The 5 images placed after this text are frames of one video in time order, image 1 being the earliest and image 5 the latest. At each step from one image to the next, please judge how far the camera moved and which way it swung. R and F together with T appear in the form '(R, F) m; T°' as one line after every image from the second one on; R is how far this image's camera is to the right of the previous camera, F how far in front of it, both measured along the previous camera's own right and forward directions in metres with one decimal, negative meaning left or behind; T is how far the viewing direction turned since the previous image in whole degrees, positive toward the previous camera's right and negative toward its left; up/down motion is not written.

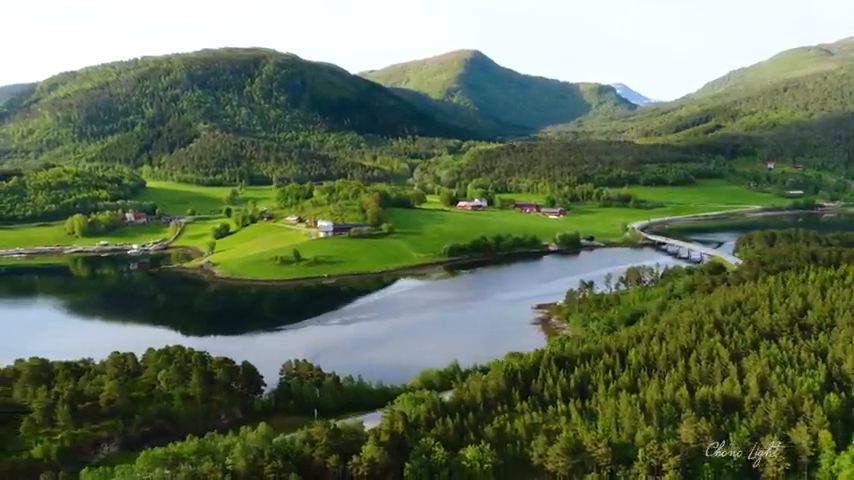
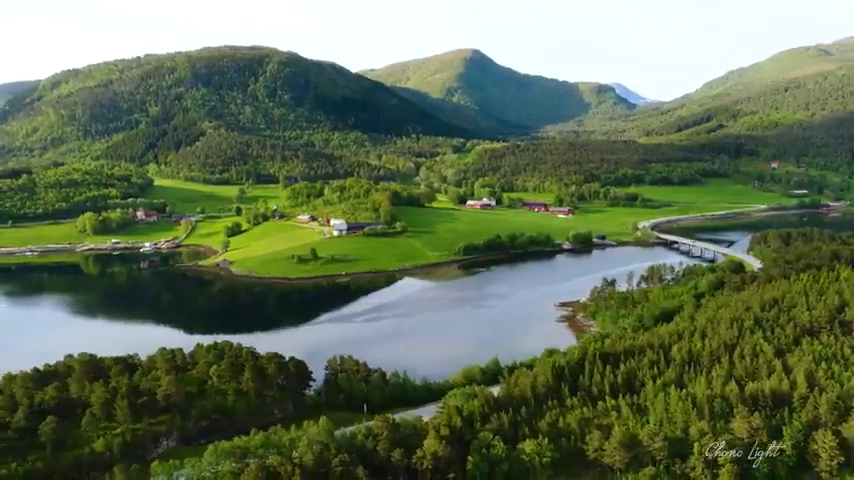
(-1.8, -0.3) m; 0°
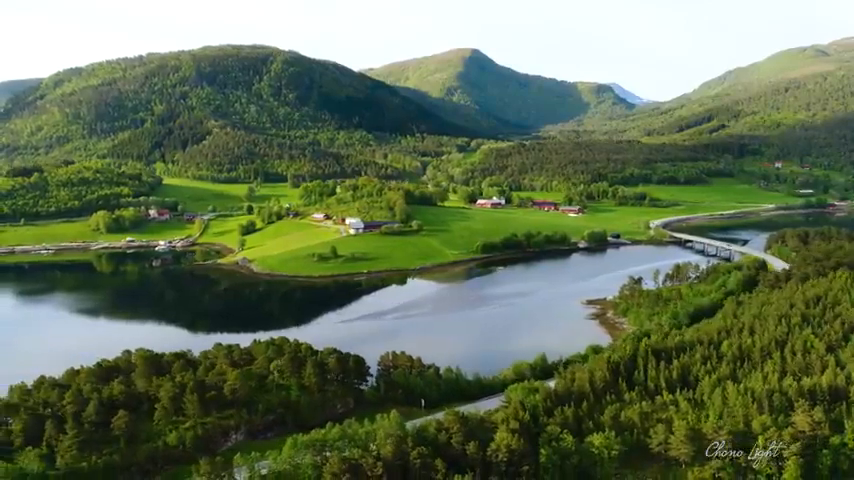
(-2.2, -0.3) m; 0°
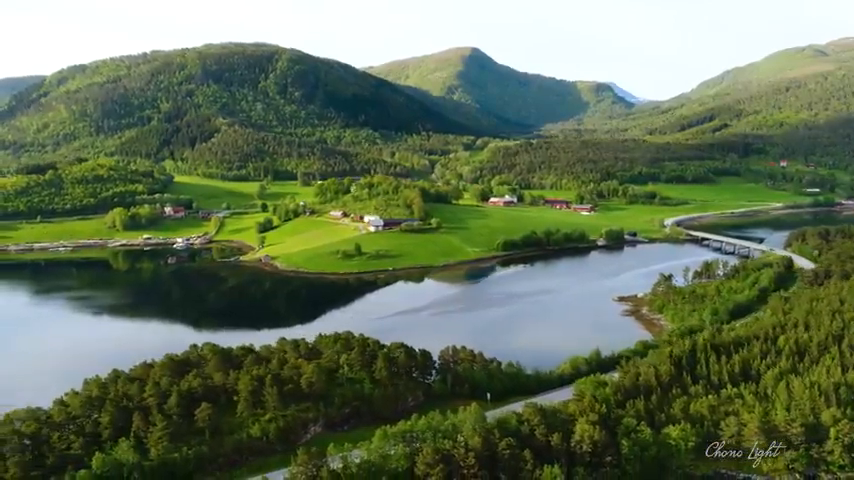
(-2.6, -0.4) m; 0°
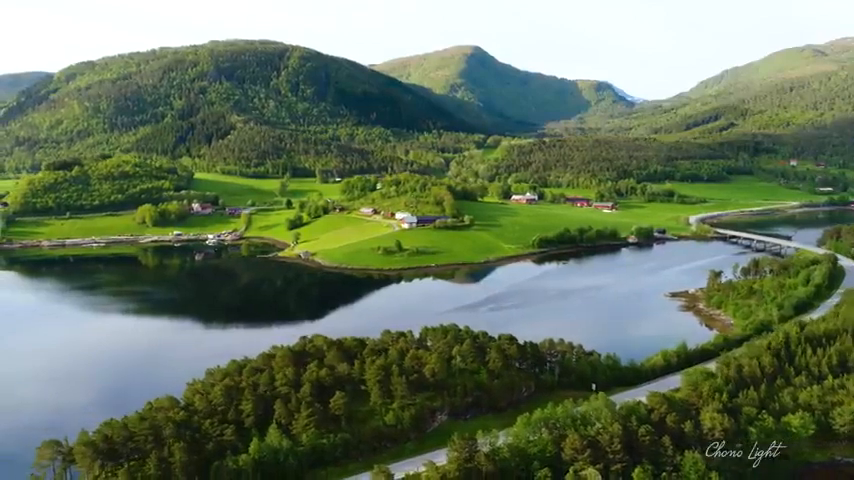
(-4.2, -0.7) m; +1°
